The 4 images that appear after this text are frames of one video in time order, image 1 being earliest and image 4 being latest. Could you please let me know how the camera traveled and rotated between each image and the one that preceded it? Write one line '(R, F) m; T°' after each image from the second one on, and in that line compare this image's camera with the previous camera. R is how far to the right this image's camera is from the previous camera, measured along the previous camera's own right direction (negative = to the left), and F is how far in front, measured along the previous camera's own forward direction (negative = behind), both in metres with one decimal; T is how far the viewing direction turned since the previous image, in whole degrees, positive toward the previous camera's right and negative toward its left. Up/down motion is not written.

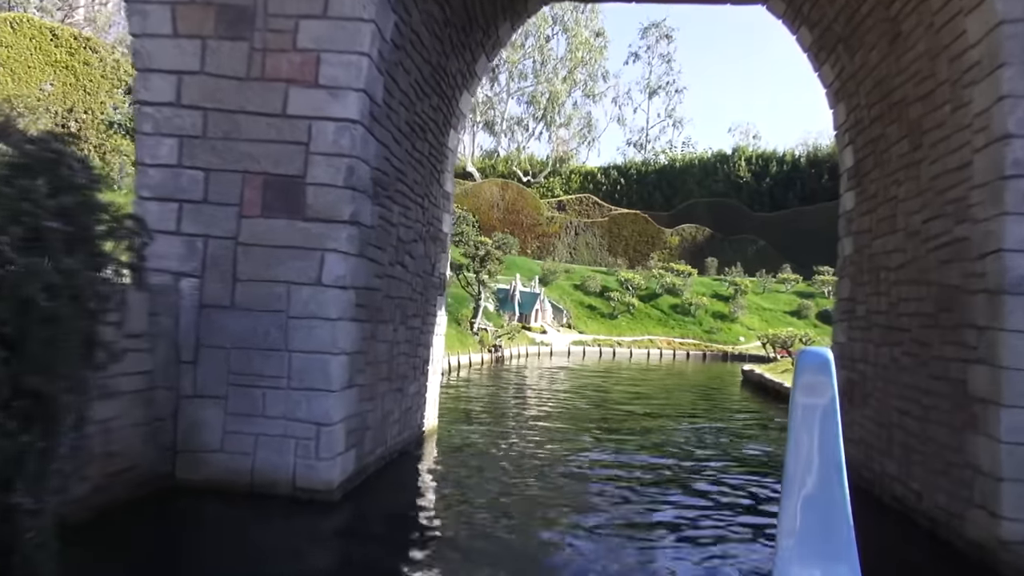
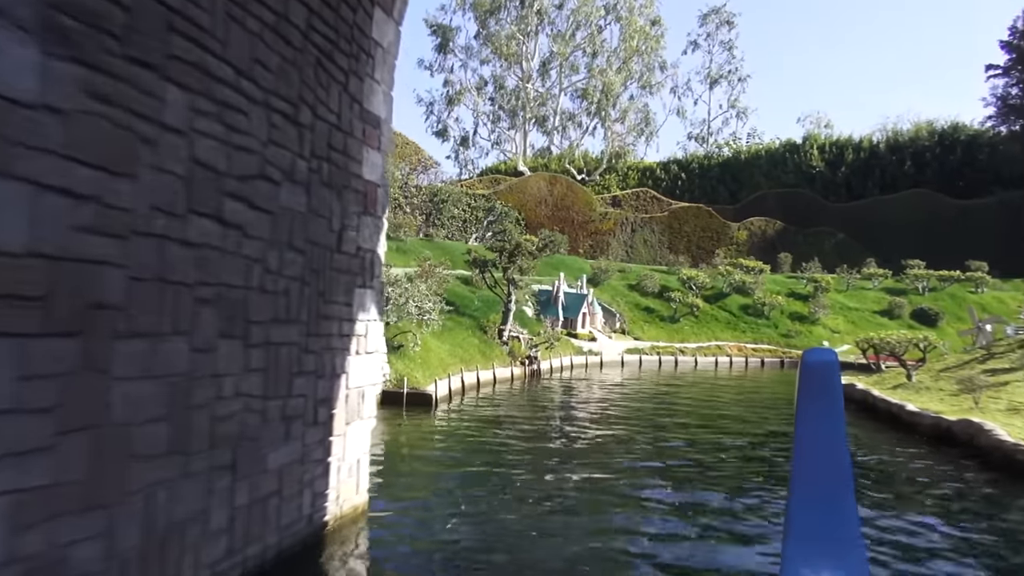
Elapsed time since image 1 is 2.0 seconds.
(+0.9, +5.6) m; -5°
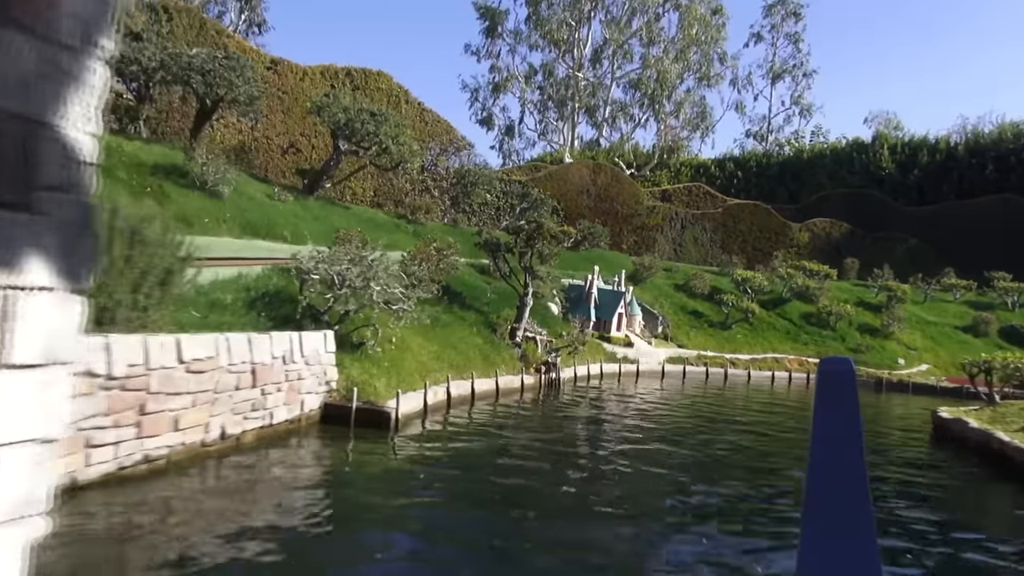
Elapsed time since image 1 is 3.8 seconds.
(+0.9, +4.9) m; -3°
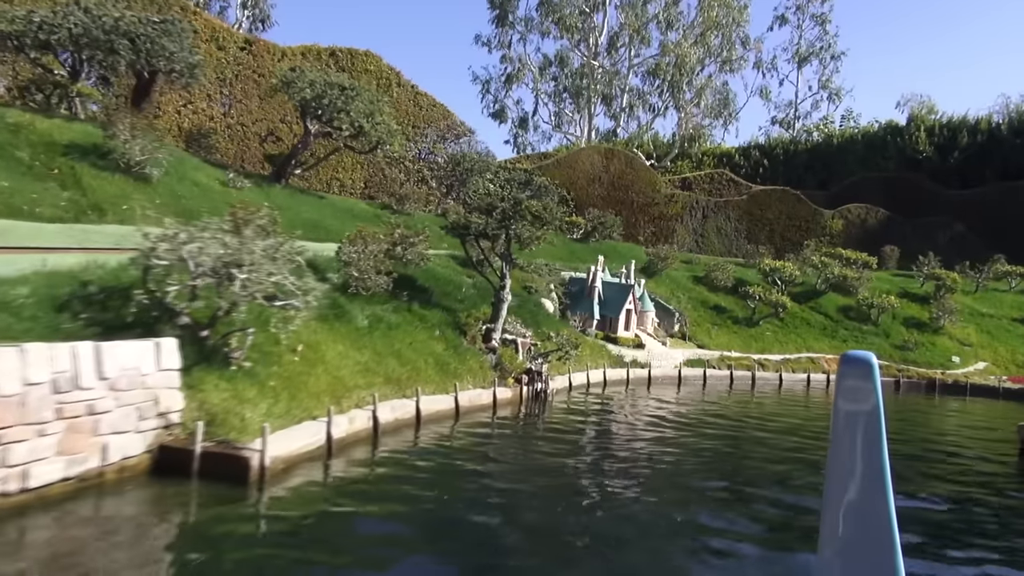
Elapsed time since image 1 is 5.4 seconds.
(+1.2, +4.2) m; -2°
